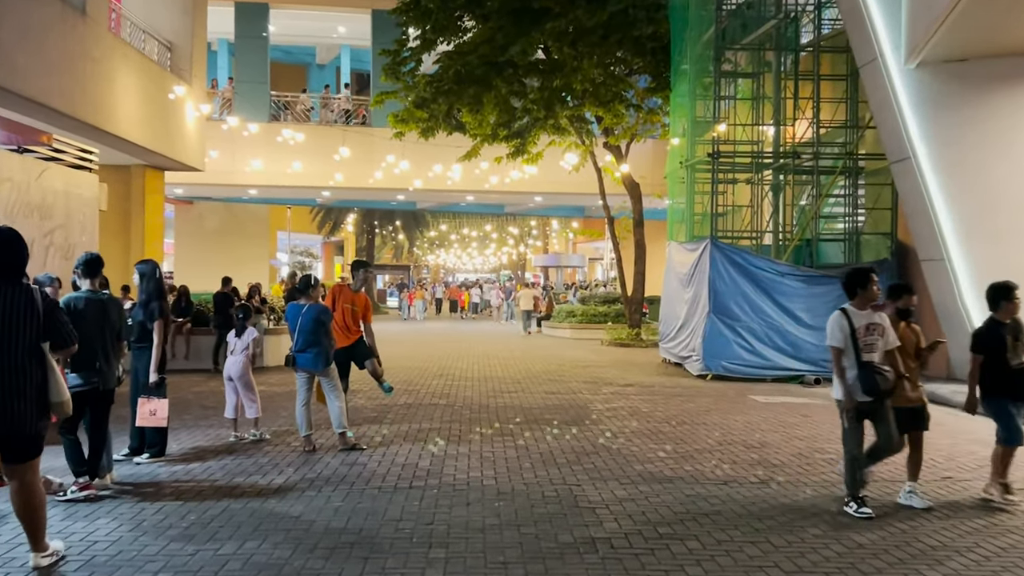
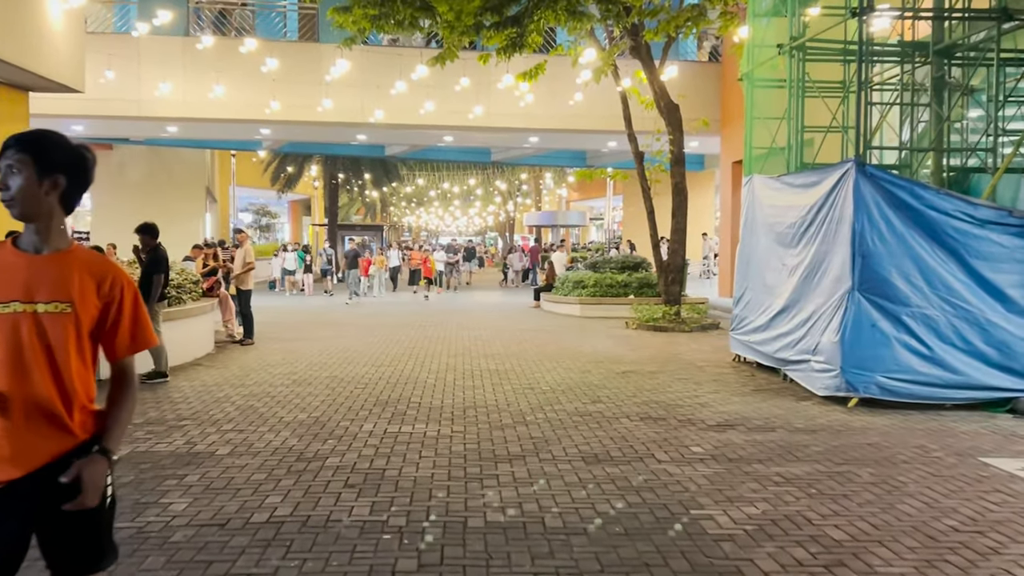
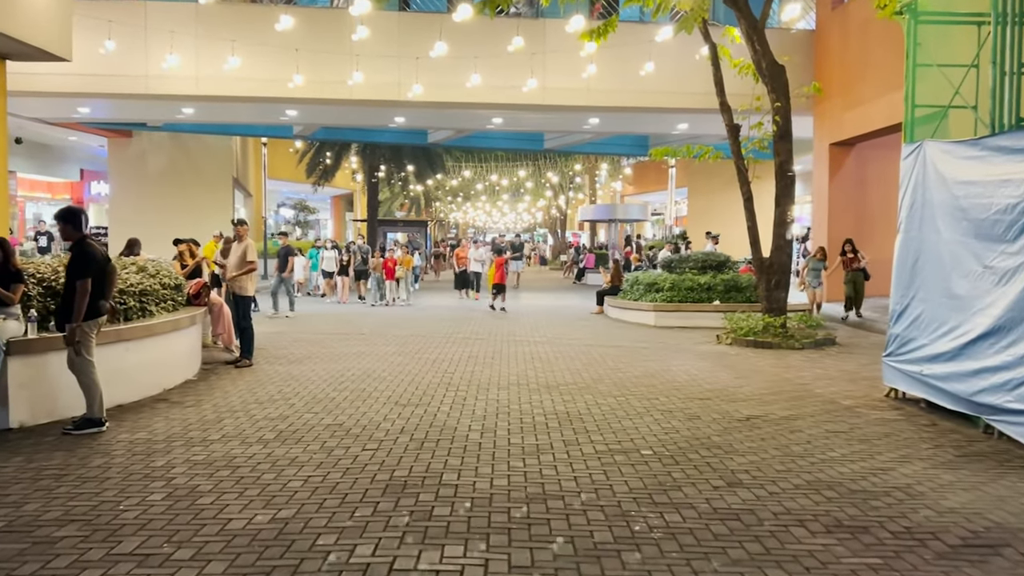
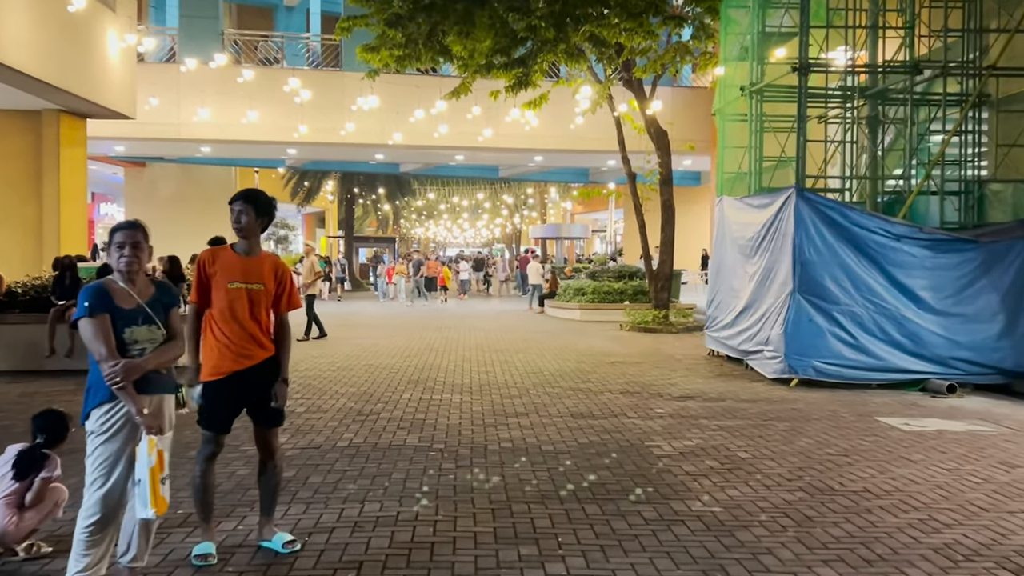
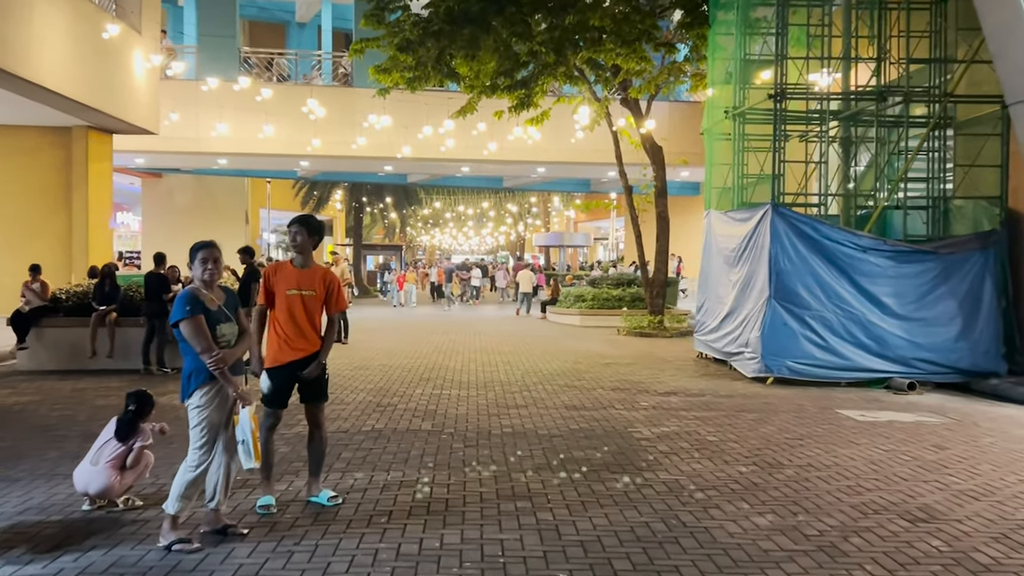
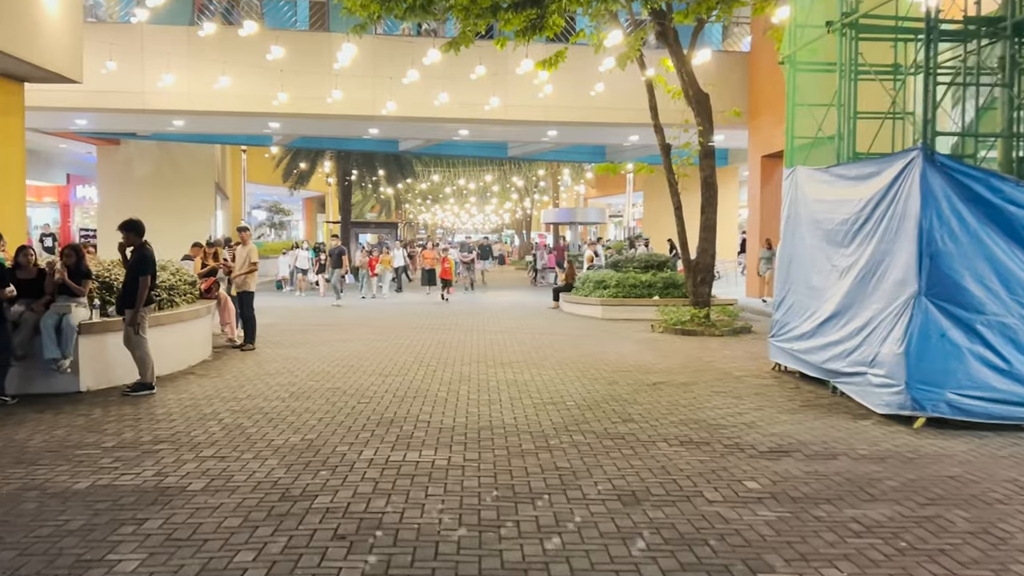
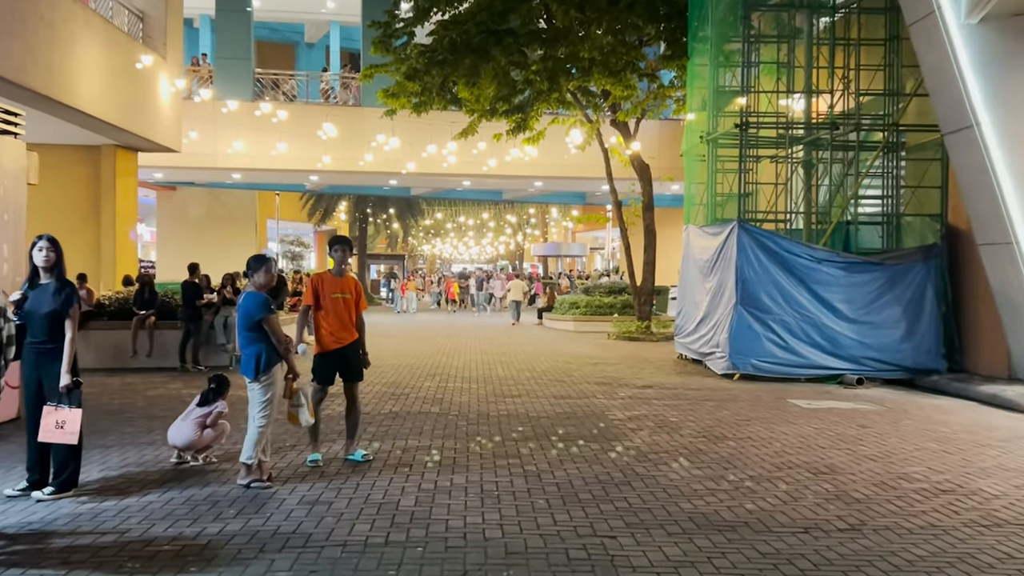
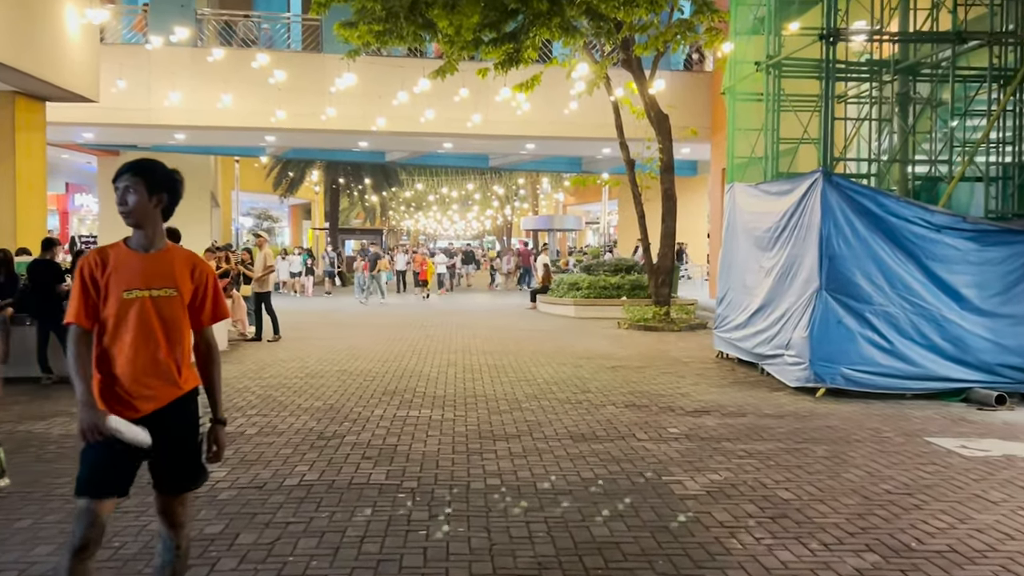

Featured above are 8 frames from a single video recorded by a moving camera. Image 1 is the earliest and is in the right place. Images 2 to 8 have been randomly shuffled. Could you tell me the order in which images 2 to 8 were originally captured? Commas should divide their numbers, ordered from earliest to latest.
7, 5, 4, 8, 2, 6, 3
